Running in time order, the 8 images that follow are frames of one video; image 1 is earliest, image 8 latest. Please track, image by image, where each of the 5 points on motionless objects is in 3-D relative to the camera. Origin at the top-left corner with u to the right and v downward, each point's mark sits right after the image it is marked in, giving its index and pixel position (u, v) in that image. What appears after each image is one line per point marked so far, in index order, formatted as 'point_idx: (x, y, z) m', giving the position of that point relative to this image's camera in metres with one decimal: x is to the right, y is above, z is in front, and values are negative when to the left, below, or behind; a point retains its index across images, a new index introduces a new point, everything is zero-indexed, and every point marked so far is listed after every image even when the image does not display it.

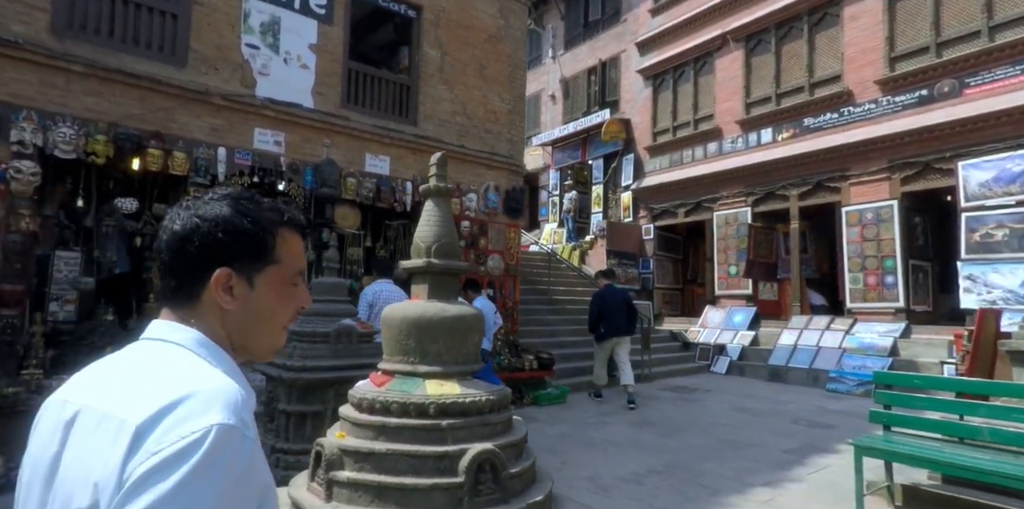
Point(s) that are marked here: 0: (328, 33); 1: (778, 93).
0: (-2.7, +3.3, +8.3) m
1: (+6.1, +3.7, +12.7) m
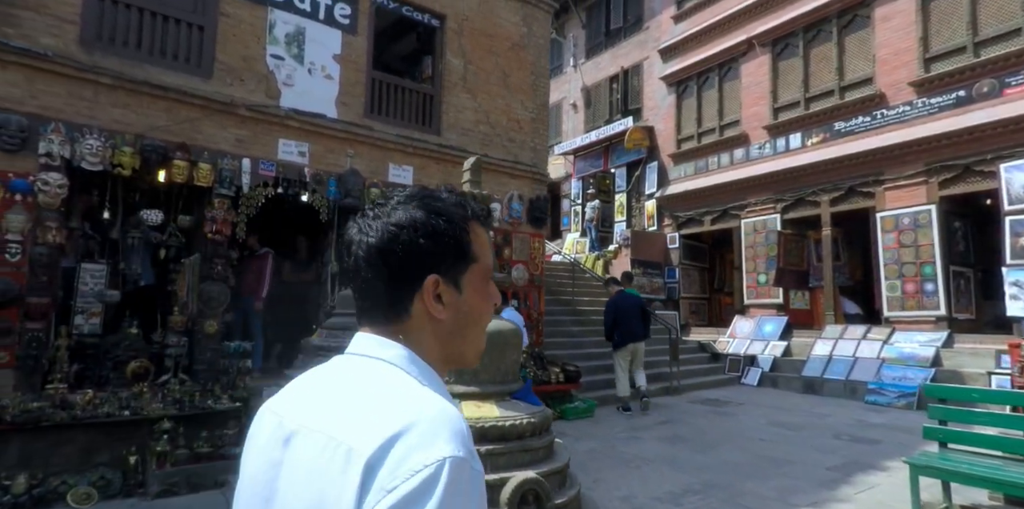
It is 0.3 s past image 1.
0: (-2.4, +3.2, +8.3) m
1: (+6.6, +3.5, +12.4) m
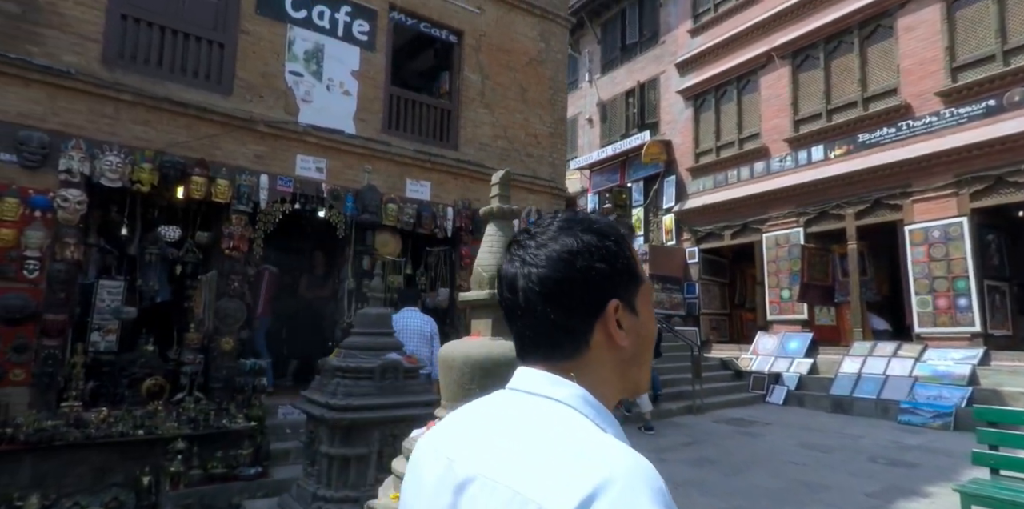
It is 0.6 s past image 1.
0: (-2.1, +2.9, +8.3) m
1: (+7.0, +3.2, +12.2) m
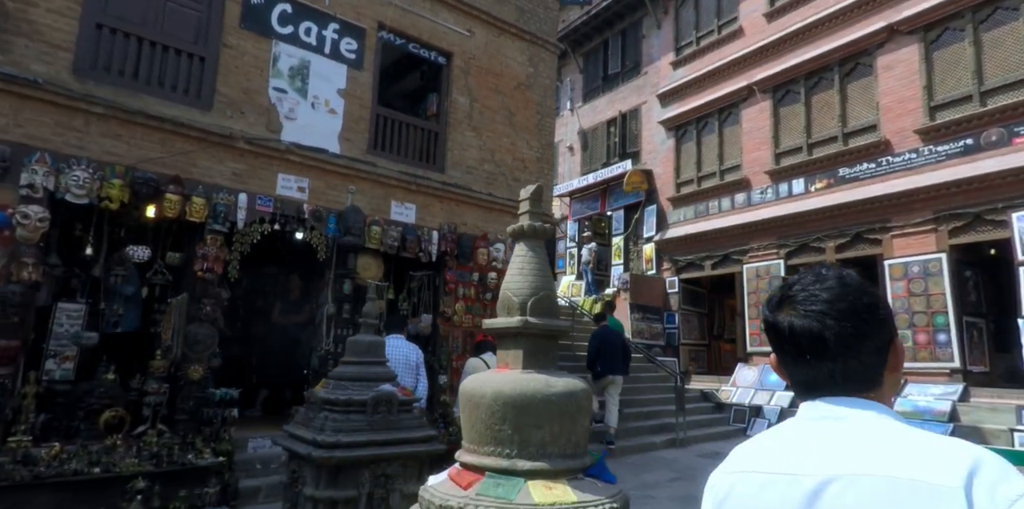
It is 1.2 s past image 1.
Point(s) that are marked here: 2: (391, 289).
0: (-2.3, +2.6, +8.1) m
1: (+6.6, +2.5, +12.4) m
2: (-1.8, -0.5, +8.2) m
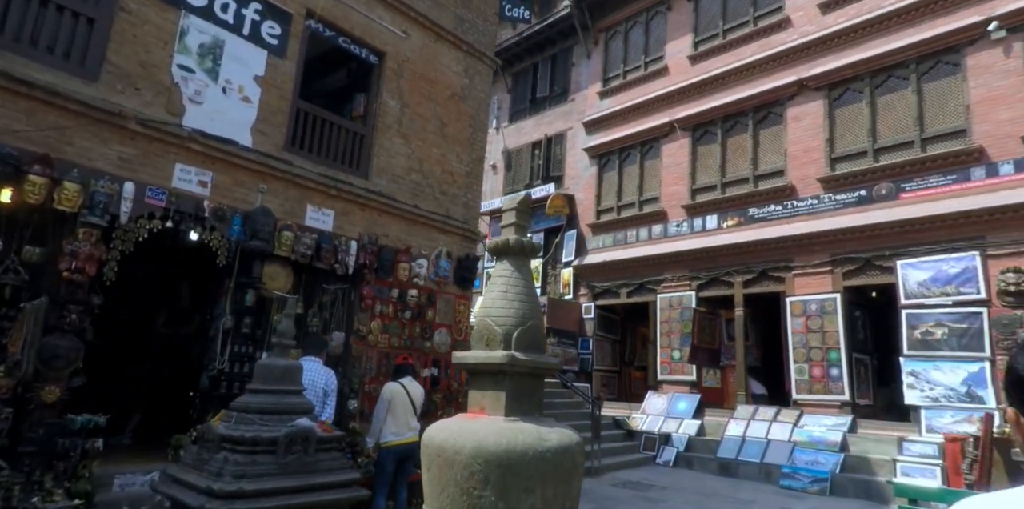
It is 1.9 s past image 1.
0: (-3.1, +2.5, +7.3) m
1: (+5.0, +1.7, +13.1) m
2: (-2.8, -0.6, +7.4) m
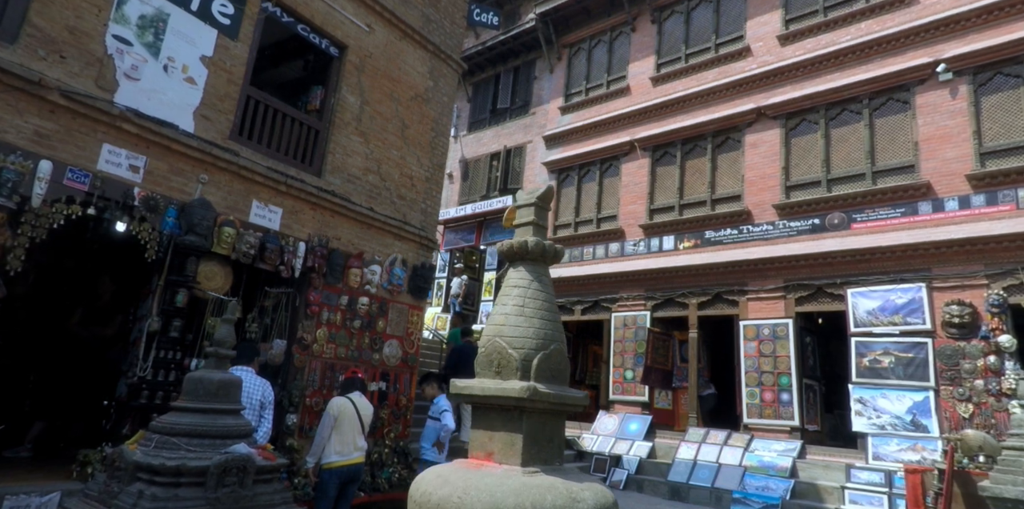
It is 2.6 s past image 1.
0: (-3.4, +2.5, +6.7) m
1: (+4.0, +1.2, +13.1) m
2: (-3.3, -0.6, +6.8) m
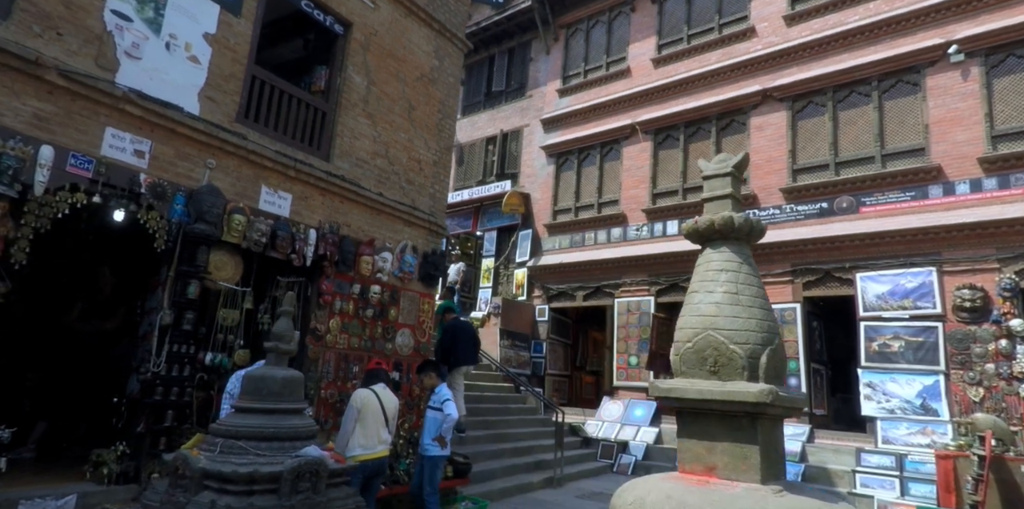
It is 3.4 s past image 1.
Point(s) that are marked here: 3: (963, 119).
0: (-3.2, +2.6, +6.4) m
1: (+4.1, +1.6, +13.0) m
2: (-3.1, -0.5, +6.5) m
3: (+7.8, +2.4, +9.7) m
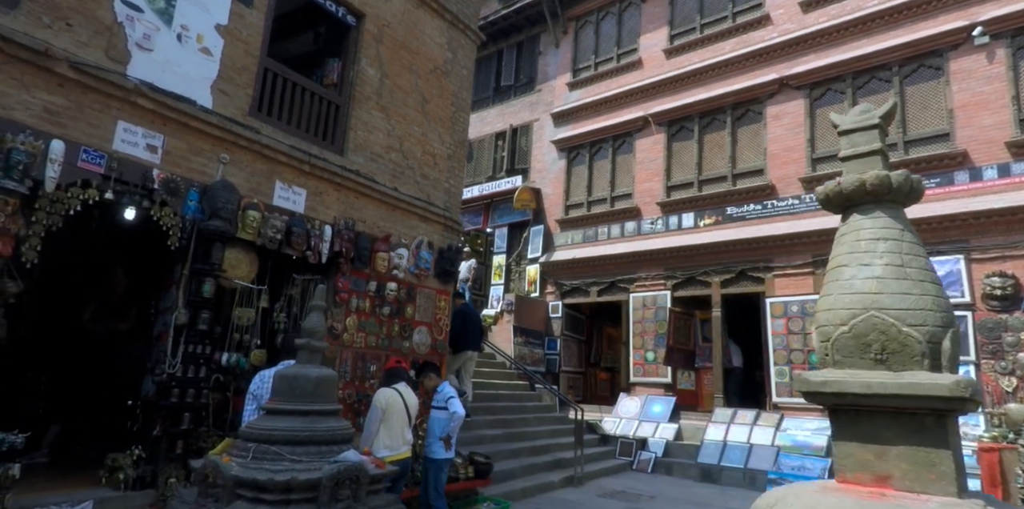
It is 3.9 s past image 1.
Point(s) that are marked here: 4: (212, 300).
0: (-3.0, +2.7, +6.2) m
1: (+4.3, +1.7, +12.8) m
2: (-2.8, -0.5, +6.3) m
3: (+8.0, +2.6, +9.4) m
4: (-3.1, -0.5, +5.7) m
